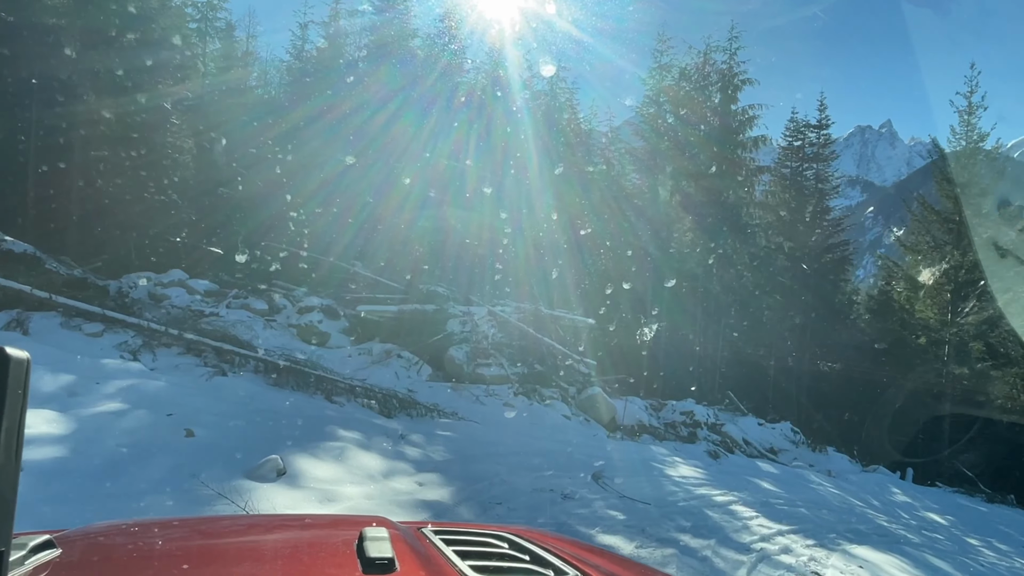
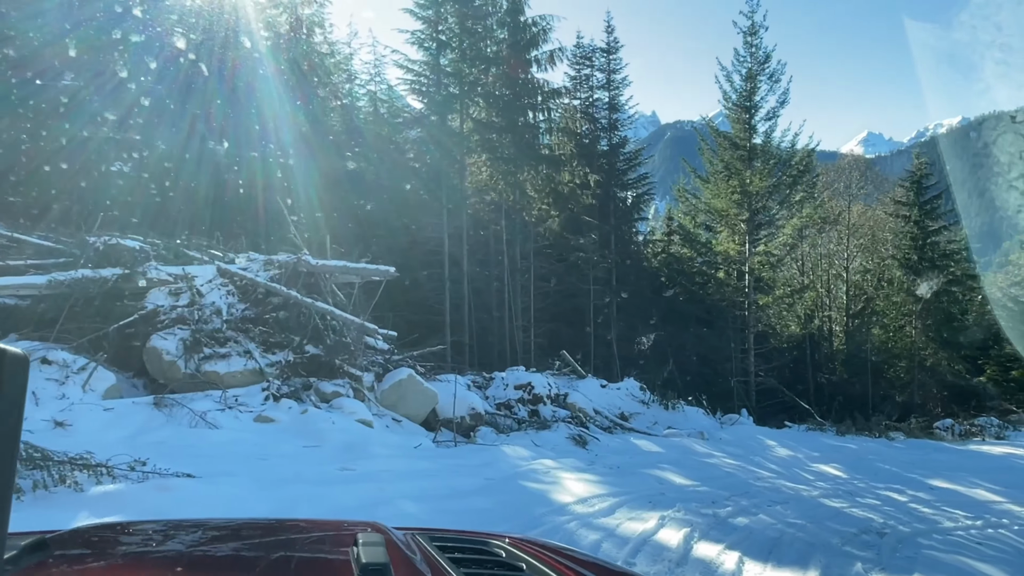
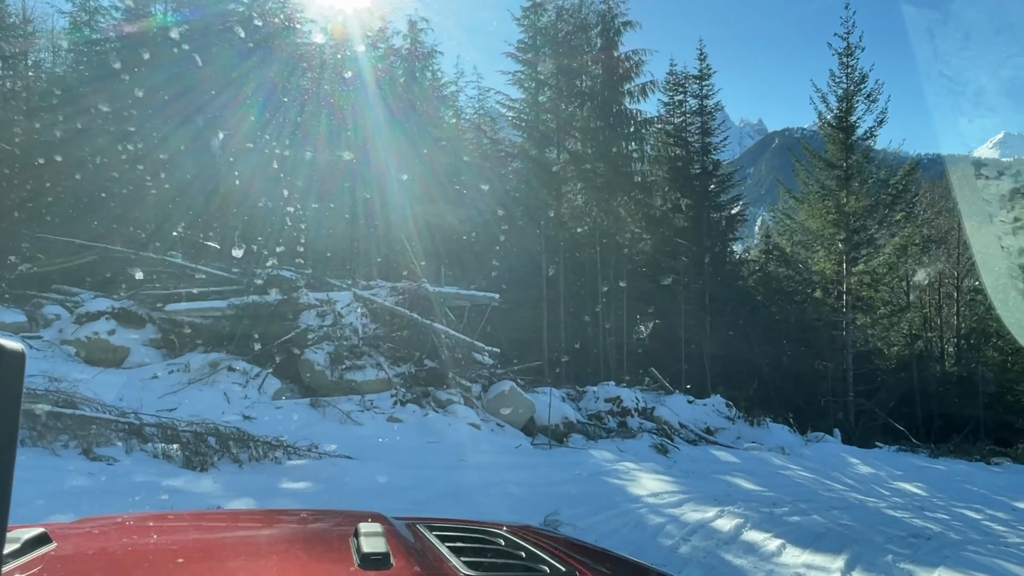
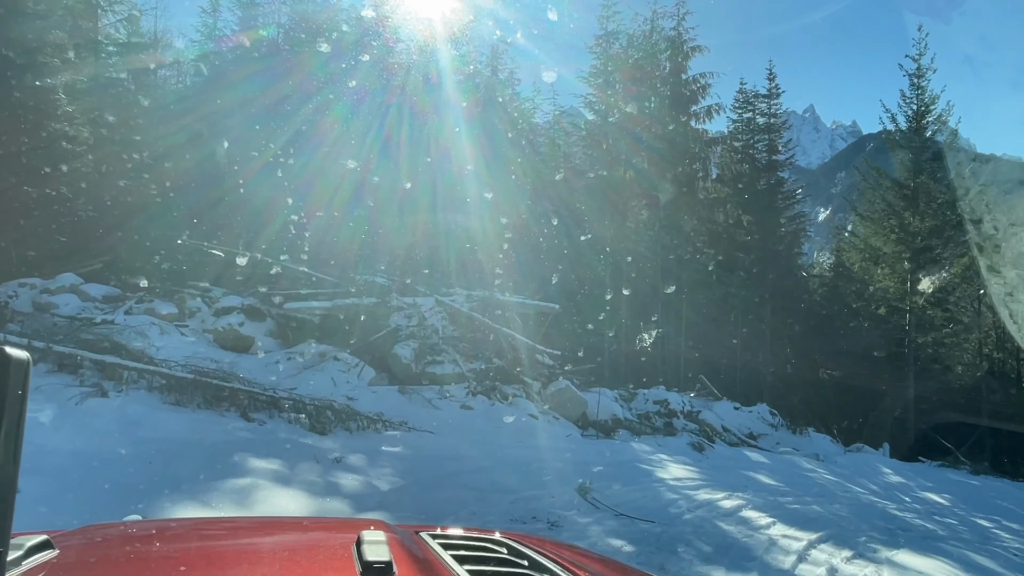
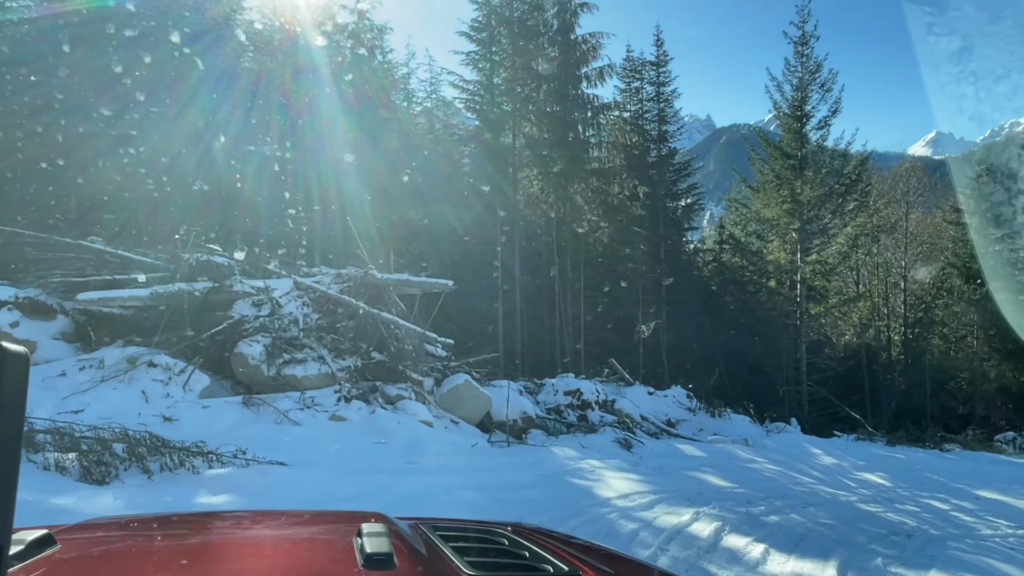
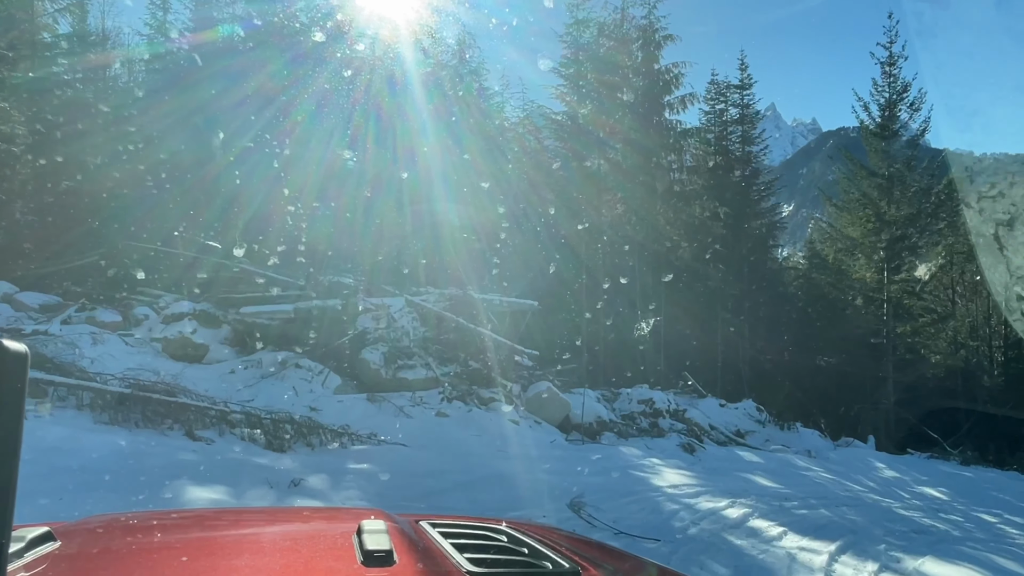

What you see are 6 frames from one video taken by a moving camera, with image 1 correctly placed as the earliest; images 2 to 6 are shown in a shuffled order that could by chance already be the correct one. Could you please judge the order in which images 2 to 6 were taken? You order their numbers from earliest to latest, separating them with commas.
4, 6, 3, 5, 2
